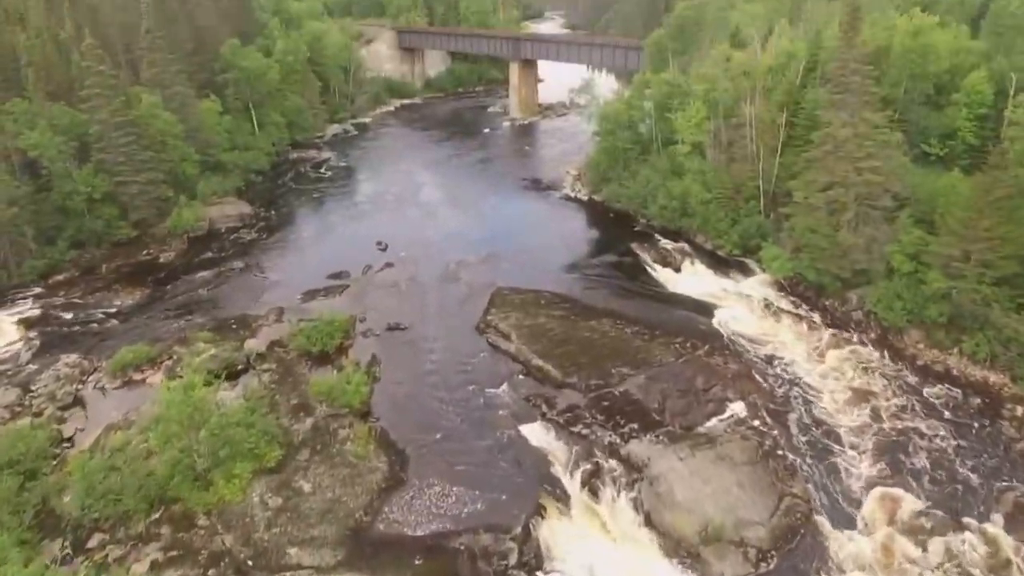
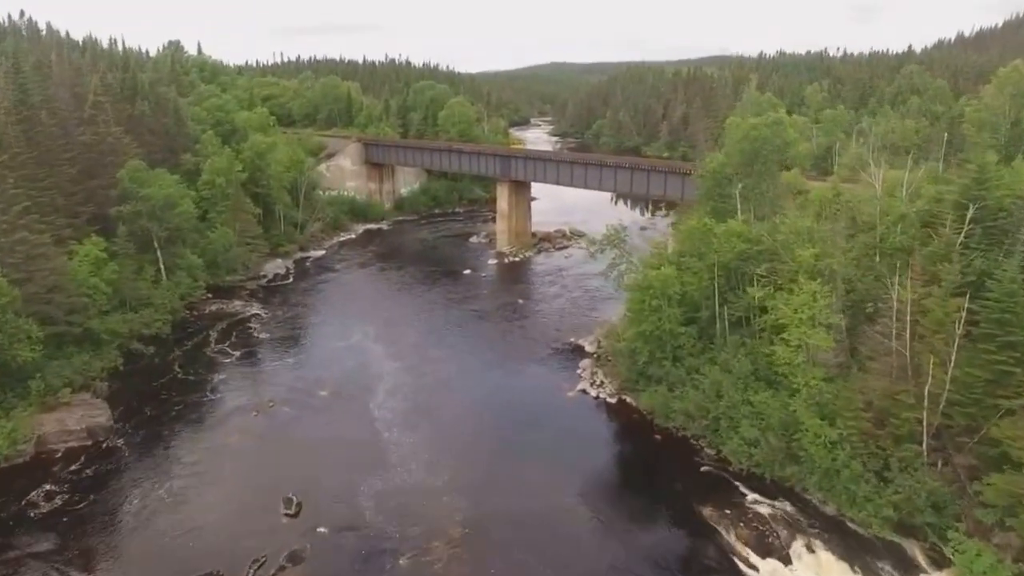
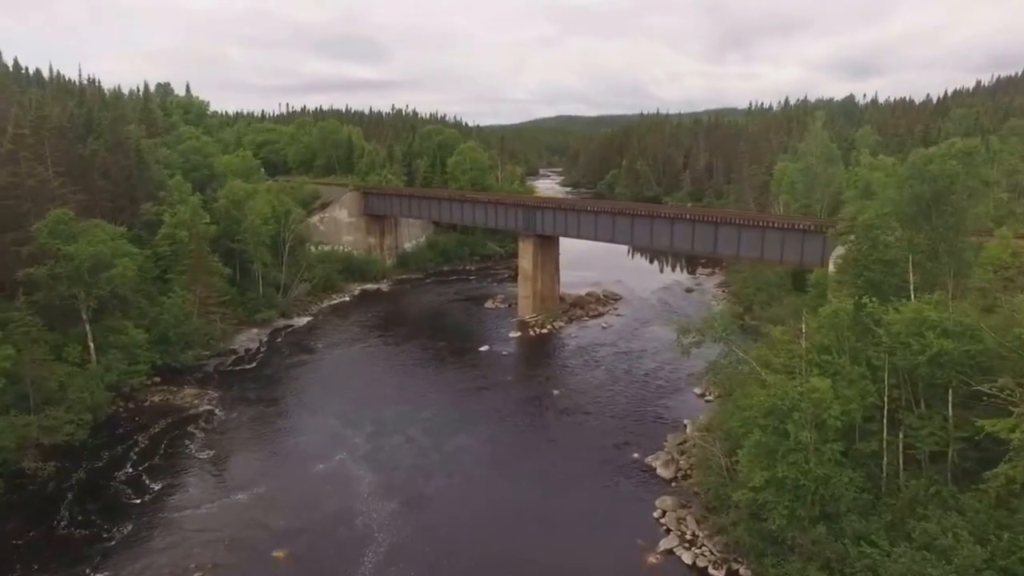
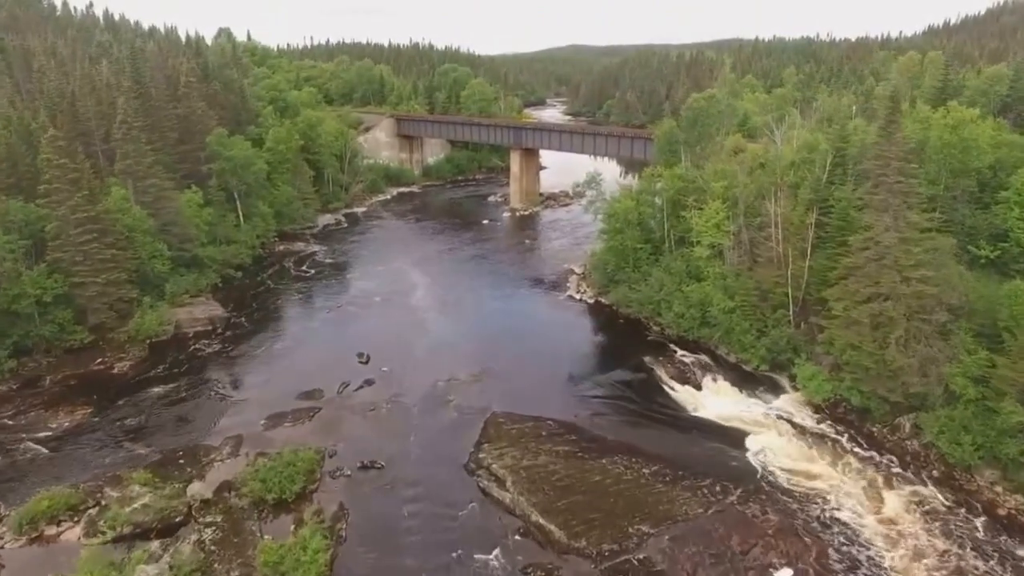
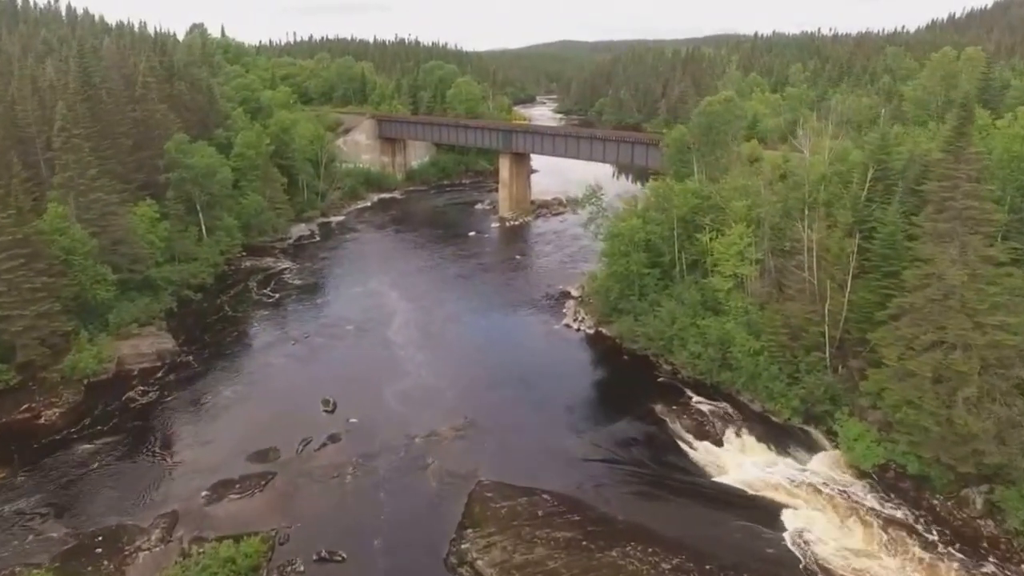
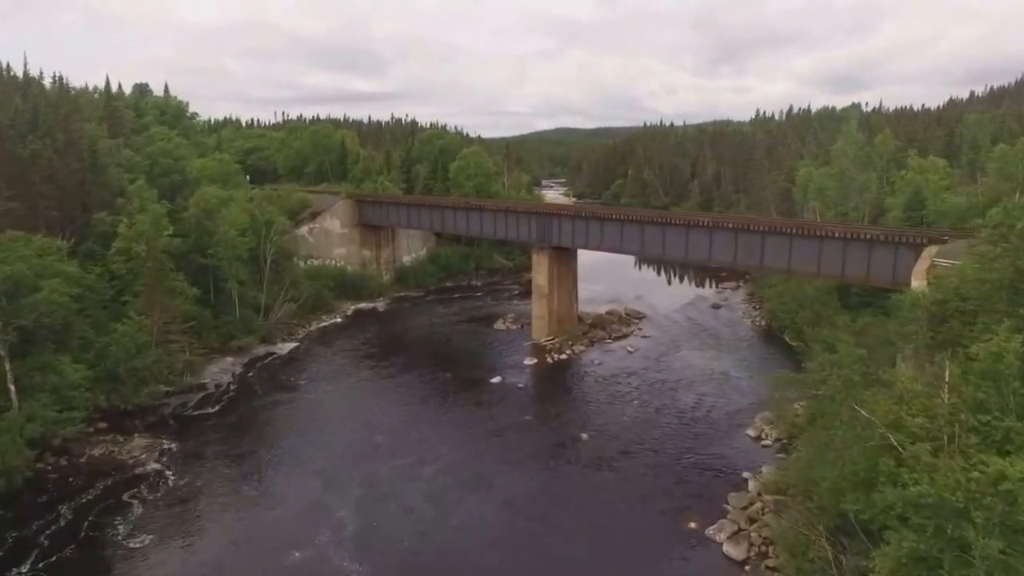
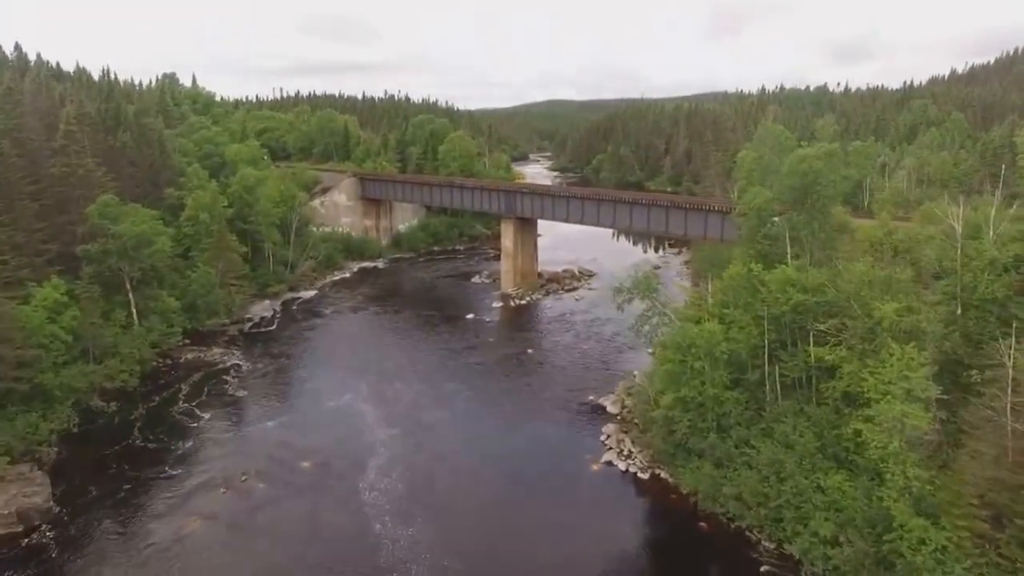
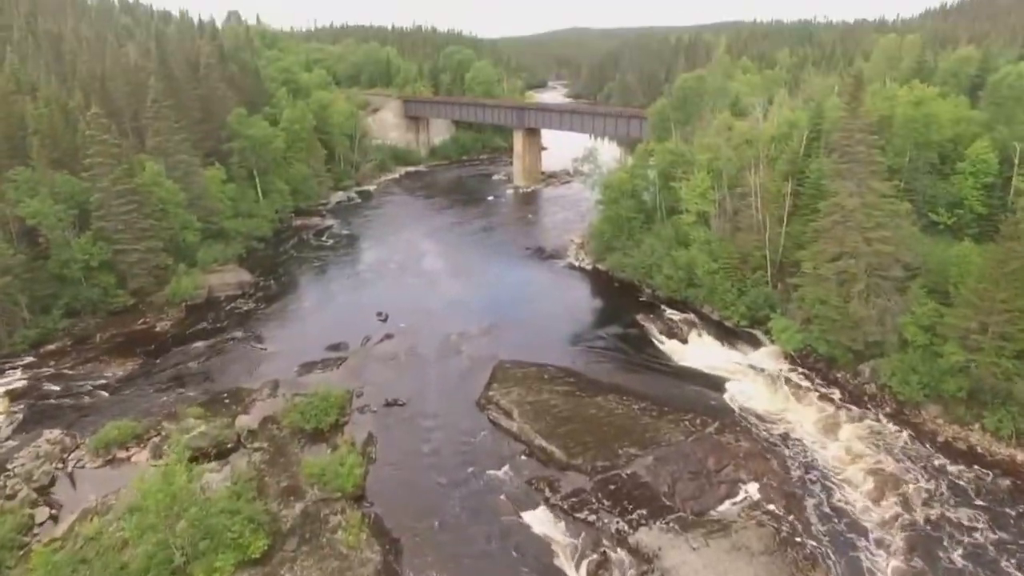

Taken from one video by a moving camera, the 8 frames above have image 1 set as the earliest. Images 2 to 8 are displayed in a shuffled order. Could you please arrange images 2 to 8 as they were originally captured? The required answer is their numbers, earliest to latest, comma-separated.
8, 4, 5, 2, 7, 3, 6
